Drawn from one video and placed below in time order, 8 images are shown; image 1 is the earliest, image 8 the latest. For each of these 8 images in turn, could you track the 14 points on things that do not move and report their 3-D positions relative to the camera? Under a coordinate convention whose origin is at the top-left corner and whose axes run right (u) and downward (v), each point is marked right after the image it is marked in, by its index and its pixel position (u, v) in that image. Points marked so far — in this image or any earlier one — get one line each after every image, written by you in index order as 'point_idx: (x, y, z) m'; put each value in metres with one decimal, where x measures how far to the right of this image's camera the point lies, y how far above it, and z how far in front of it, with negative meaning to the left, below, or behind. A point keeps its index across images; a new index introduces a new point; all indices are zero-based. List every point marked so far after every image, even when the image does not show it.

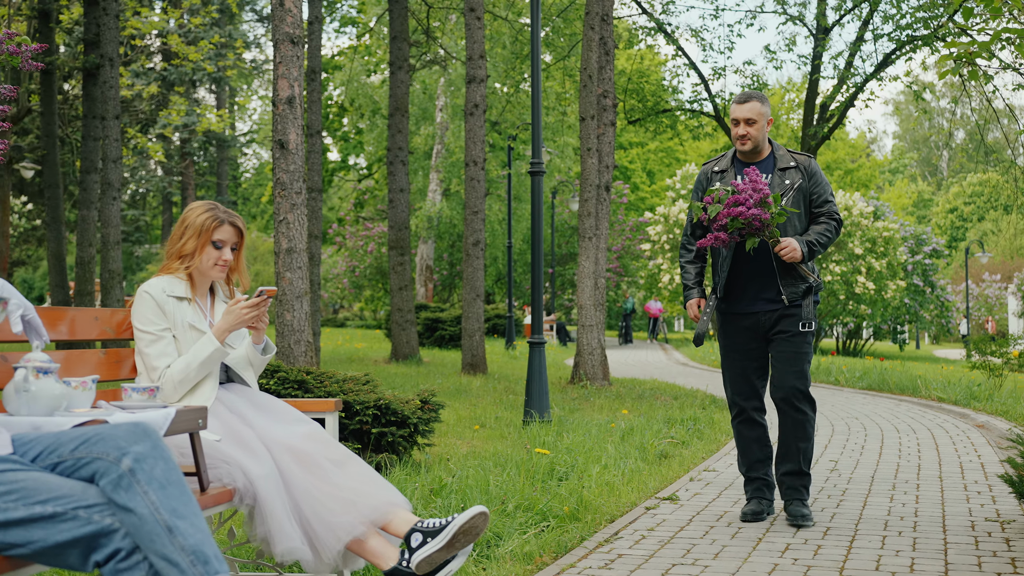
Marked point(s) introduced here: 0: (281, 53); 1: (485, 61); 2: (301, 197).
0: (-2.3, +2.2, +8.7) m
1: (-0.5, +3.9, +15.7) m
2: (-2.1, +0.9, +8.9) m
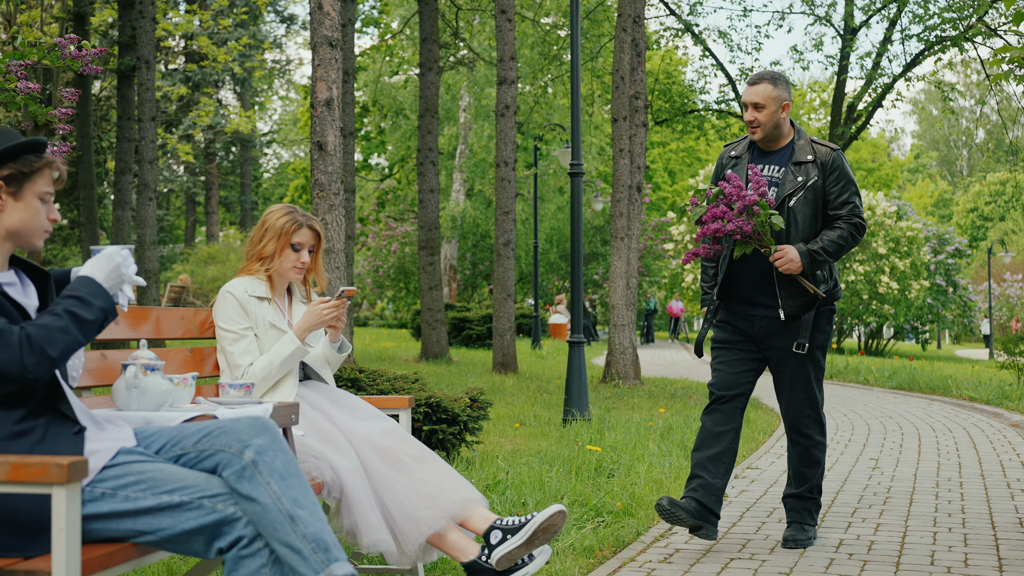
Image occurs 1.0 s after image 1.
0: (-1.9, +2.2, +8.9) m
1: (0.0, +3.9, +15.9) m
2: (-1.8, +0.9, +9.0) m
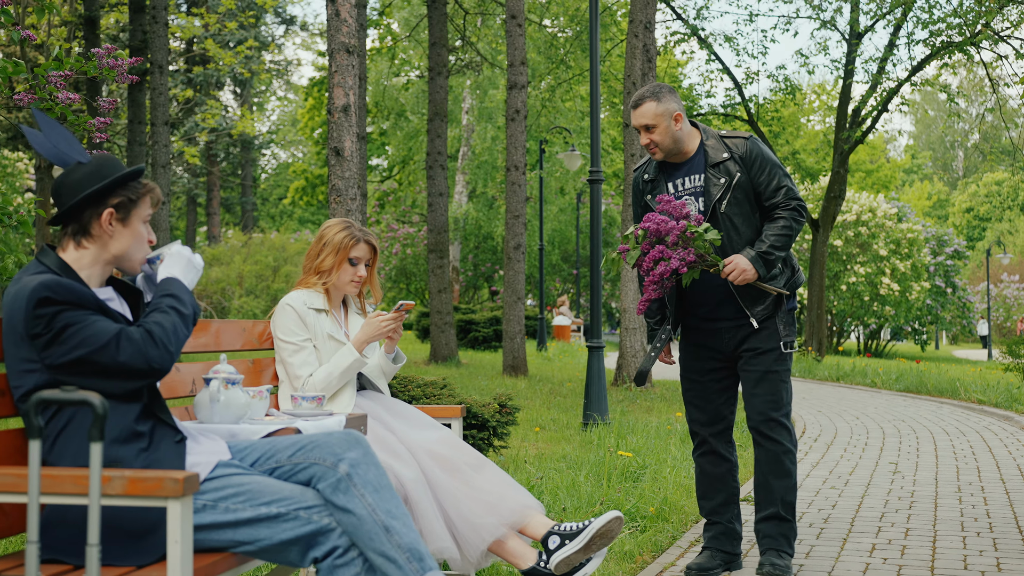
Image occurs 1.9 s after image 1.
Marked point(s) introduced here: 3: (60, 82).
0: (-1.7, +2.2, +9.0) m
1: (+0.2, +3.8, +16.0) m
2: (-1.6, +0.8, +9.1) m
3: (-2.8, +1.3, +5.8) m
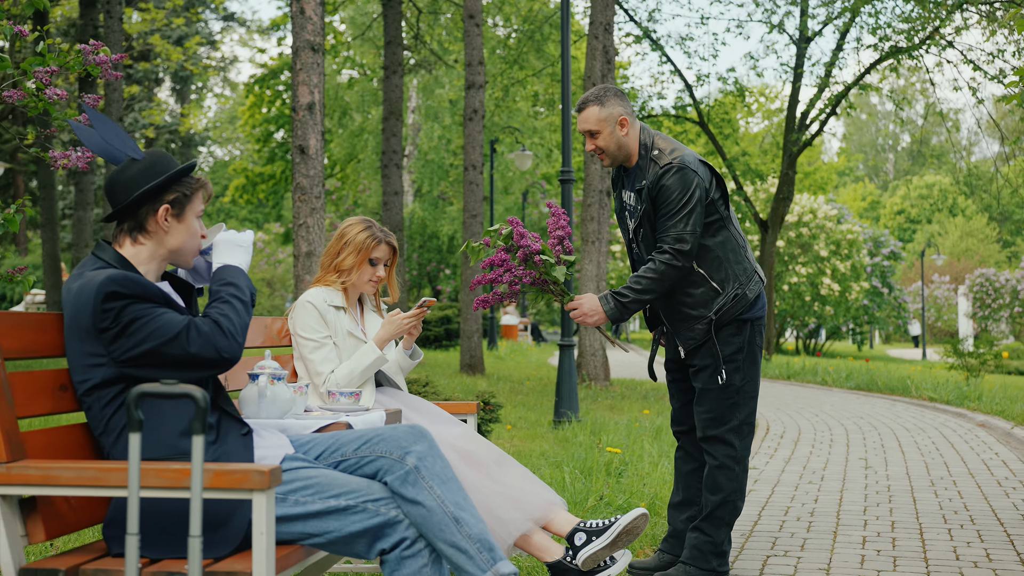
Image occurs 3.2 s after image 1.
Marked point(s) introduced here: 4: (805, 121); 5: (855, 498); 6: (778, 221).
0: (-1.9, +2.2, +8.9) m
1: (-0.5, +3.8, +16.0) m
2: (-1.8, +0.8, +9.1) m
3: (-2.9, +1.3, +5.7) m
4: (+6.0, +3.4, +19.0) m
5: (+2.3, -1.4, +6.3) m
6: (+5.4, +1.4, +19.0) m
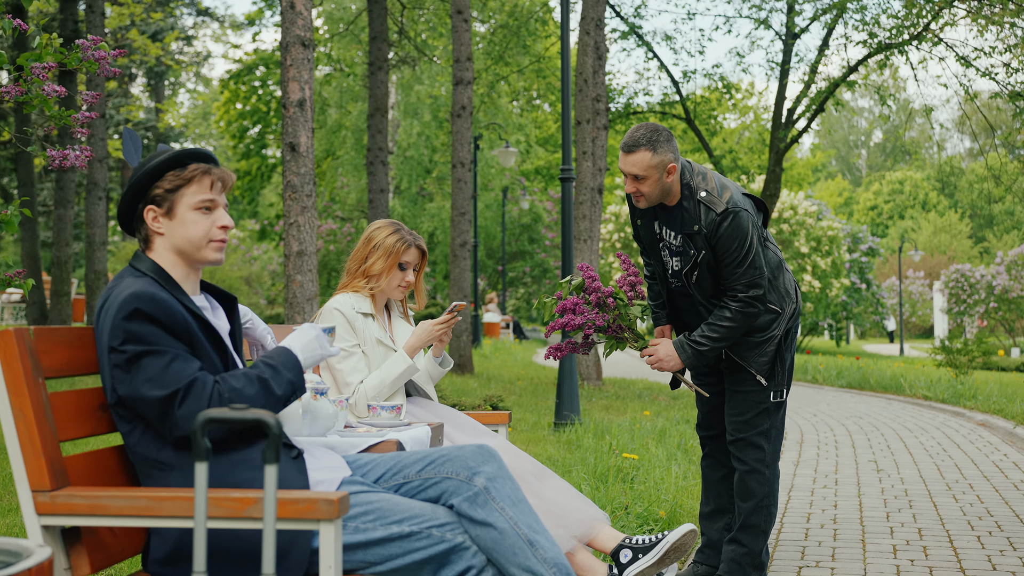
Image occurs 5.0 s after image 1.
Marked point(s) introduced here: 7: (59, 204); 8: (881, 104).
0: (-1.9, +2.2, +8.7) m
1: (-0.7, +3.8, +15.8) m
2: (-1.8, +0.8, +8.9) m
3: (-2.8, +1.3, +5.5) m
4: (+5.7, +3.5, +19.0) m
5: (+2.4, -1.4, +6.2) m
6: (+5.1, +1.4, +19.0) m
7: (-6.8, +1.3, +13.9) m
8: (+7.1, +3.6, +18.0) m
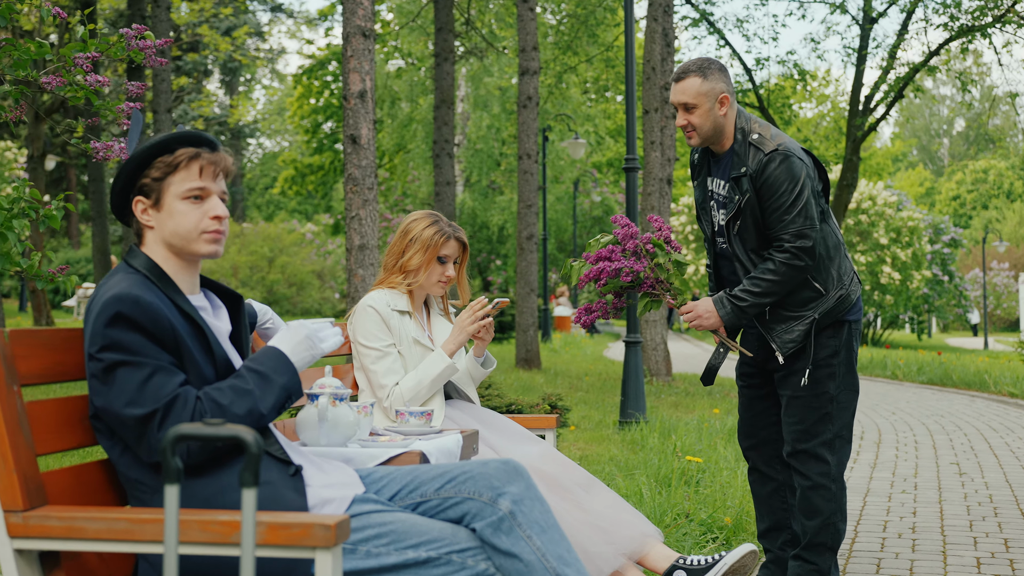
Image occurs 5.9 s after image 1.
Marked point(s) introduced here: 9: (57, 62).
0: (-1.4, +2.2, +8.5) m
1: (+0.4, +4.0, +15.5) m
2: (-1.2, +0.9, +8.7) m
3: (-2.5, +1.3, +5.4) m
4: (+7.1, +3.6, +18.2) m
5: (+2.8, -1.4, +5.7) m
6: (+6.5, +1.6, +18.2) m
7: (-5.8, +1.3, +14.1) m
8: (+8.4, +3.7, +17.1) m
9: (-2.7, +1.4, +5.6) m
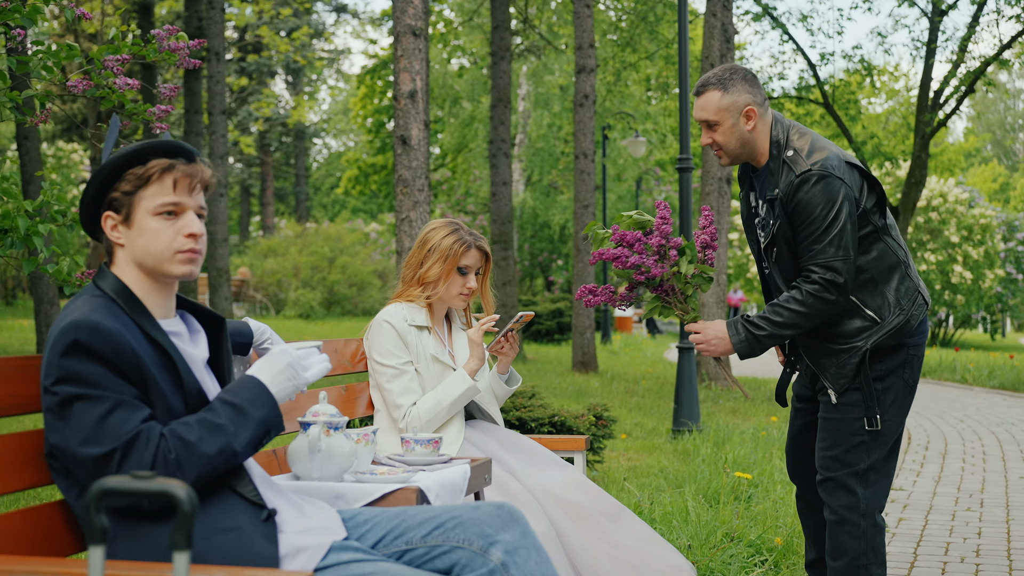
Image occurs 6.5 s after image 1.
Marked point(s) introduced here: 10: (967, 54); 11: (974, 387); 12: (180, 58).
0: (-0.9, +2.2, +8.4) m
1: (+1.3, +3.9, +15.2) m
2: (-0.8, +0.9, +8.5) m
3: (-2.2, +1.3, +5.3) m
4: (+8.1, +3.6, +17.4) m
5: (+3.0, -1.4, +5.3) m
6: (+7.6, +1.5, +17.5) m
7: (-5.0, +1.3, +14.2) m
8: (+9.4, +3.7, +16.3) m
9: (-2.5, +1.3, +5.5) m
10: (+8.3, +4.3, +16.5) m
11: (+6.9, -1.5, +13.8) m
12: (-2.1, +1.5, +5.9) m
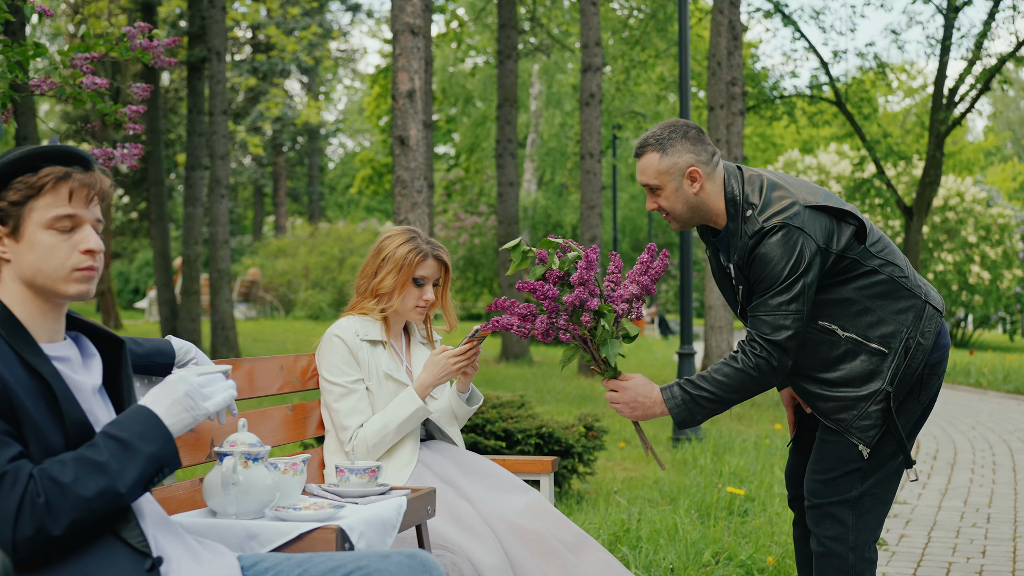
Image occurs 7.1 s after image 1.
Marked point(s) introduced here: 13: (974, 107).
0: (-1.0, +2.2, +8.2) m
1: (+1.4, +3.9, +15.0) m
2: (-0.8, +0.8, +8.3) m
3: (-2.3, +1.2, +5.1) m
4: (+8.3, +3.6, +17.0) m
5: (+2.9, -1.5, +5.0) m
6: (+7.7, +1.5, +17.1) m
7: (-4.9, +1.3, +14.1) m
8: (+9.5, +3.6, +15.9) m
9: (-2.6, +1.3, +5.3) m
10: (+8.4, +4.2, +16.1) m
11: (+7.0, -1.5, +13.5) m
12: (-2.2, +1.4, +5.7) m
13: (+8.6, +3.4, +16.9) m
